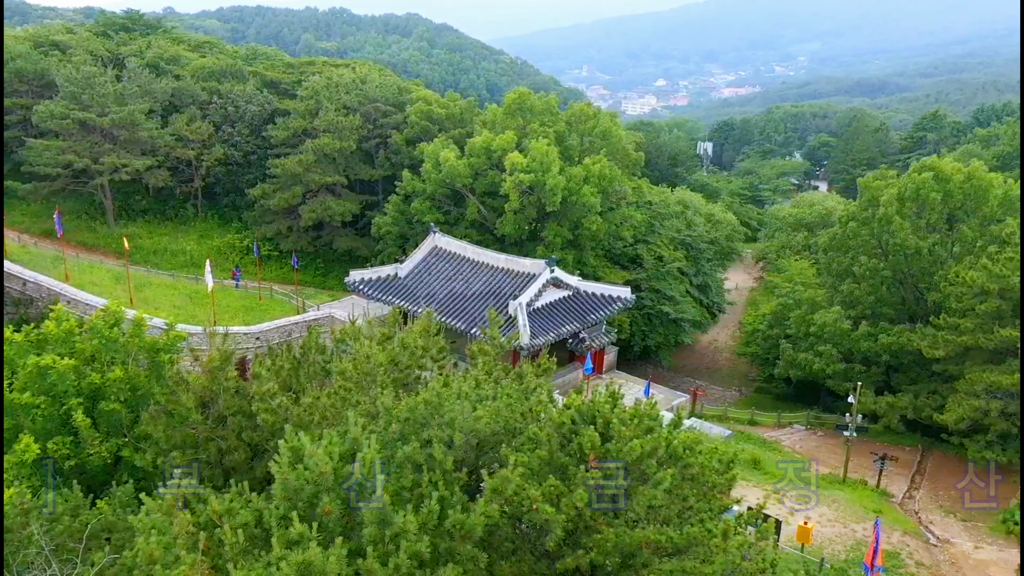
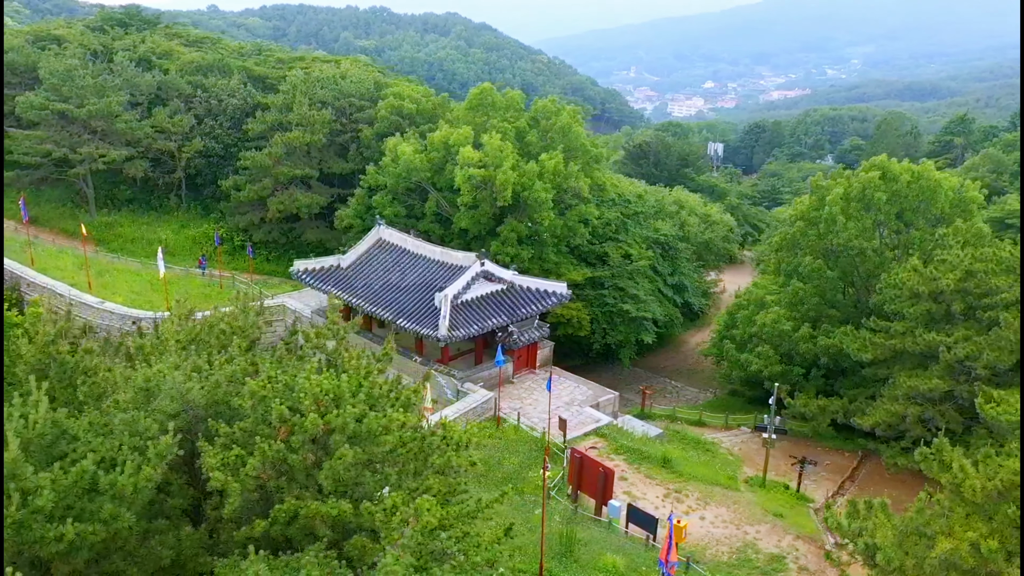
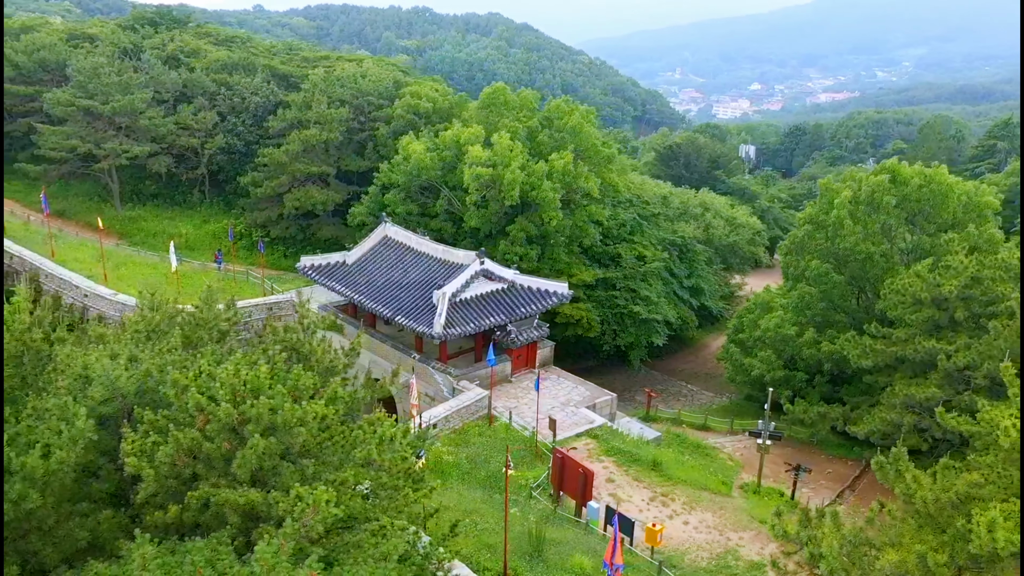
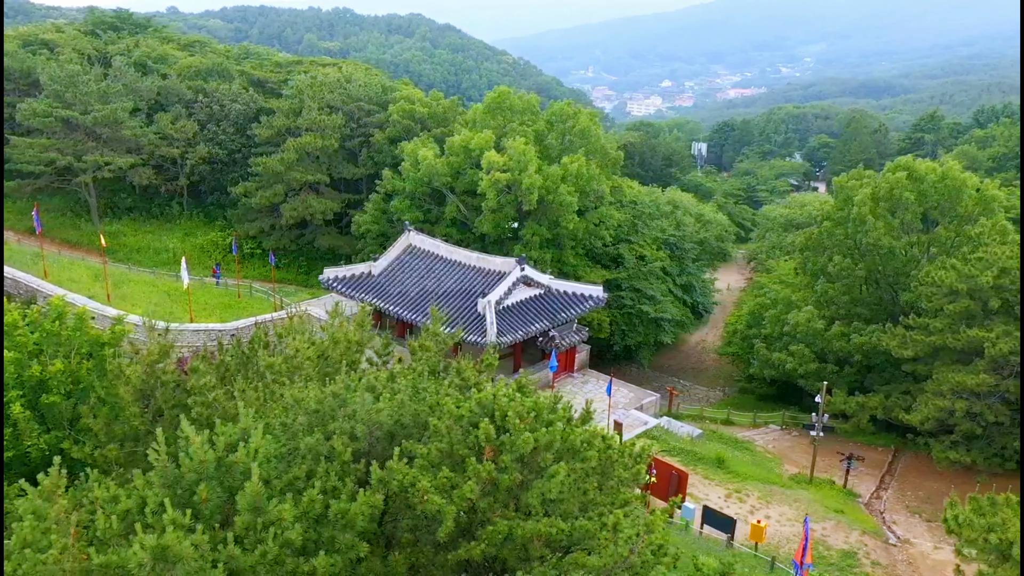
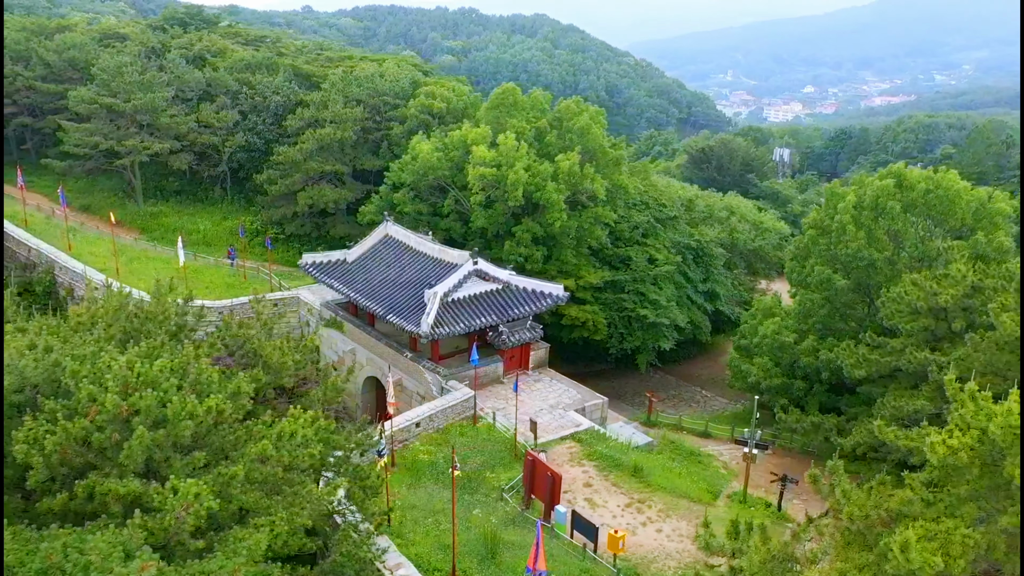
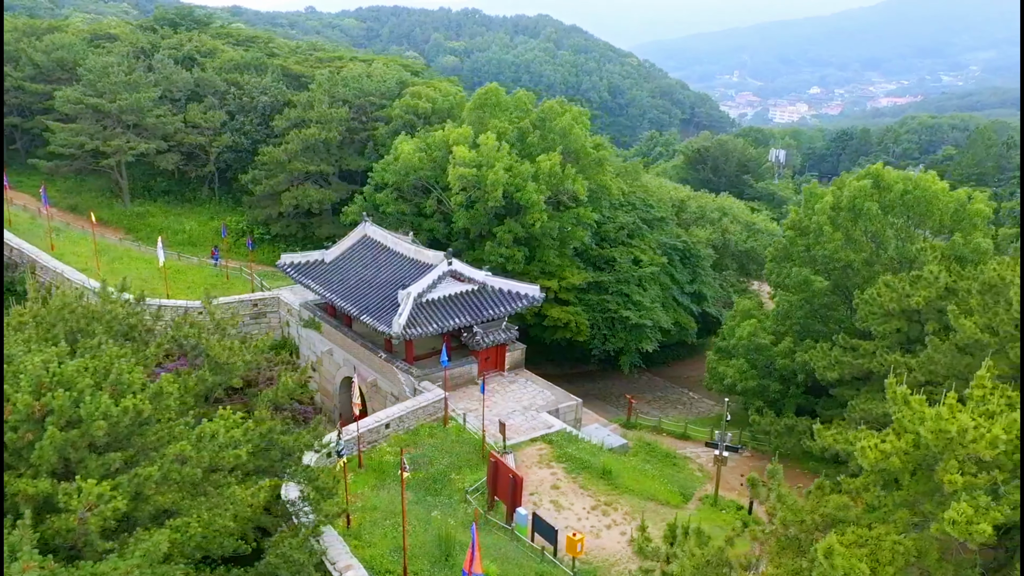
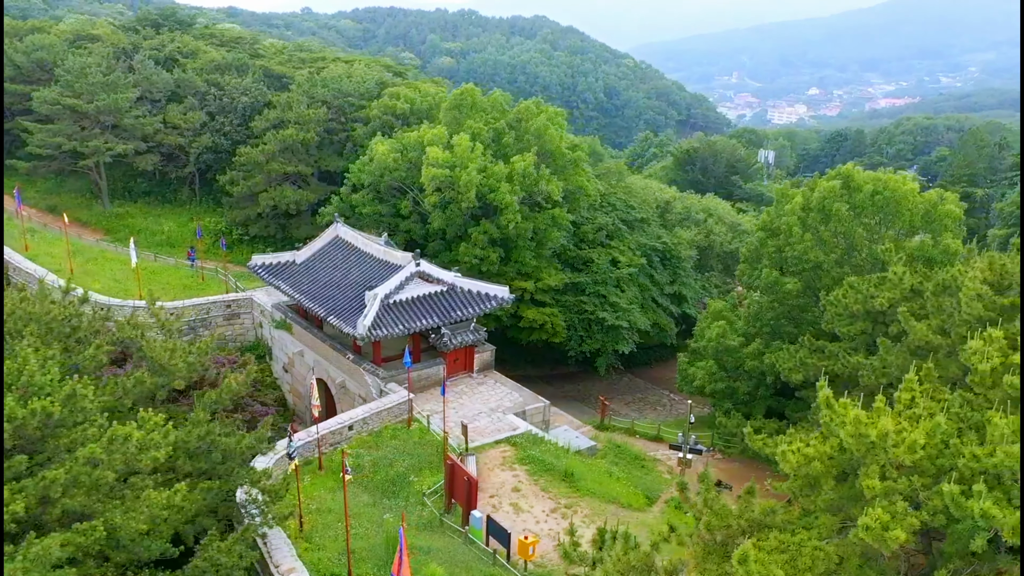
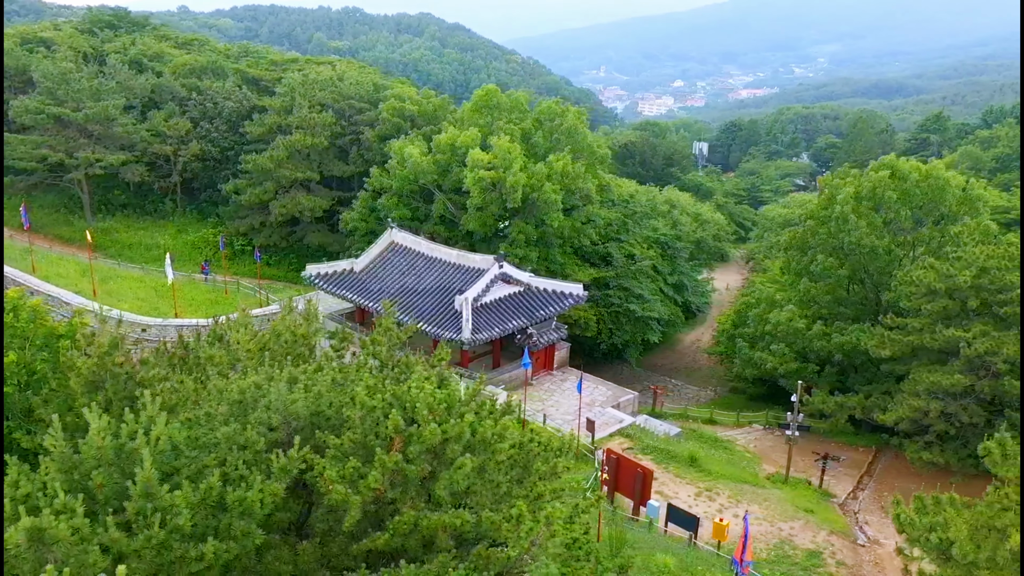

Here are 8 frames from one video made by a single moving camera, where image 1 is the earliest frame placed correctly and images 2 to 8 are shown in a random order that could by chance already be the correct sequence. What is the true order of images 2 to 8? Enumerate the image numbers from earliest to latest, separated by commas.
4, 8, 2, 3, 5, 6, 7
